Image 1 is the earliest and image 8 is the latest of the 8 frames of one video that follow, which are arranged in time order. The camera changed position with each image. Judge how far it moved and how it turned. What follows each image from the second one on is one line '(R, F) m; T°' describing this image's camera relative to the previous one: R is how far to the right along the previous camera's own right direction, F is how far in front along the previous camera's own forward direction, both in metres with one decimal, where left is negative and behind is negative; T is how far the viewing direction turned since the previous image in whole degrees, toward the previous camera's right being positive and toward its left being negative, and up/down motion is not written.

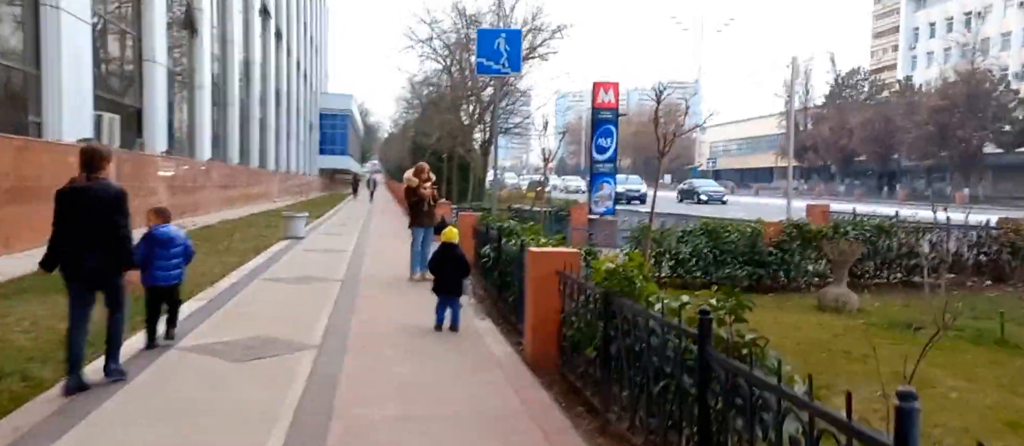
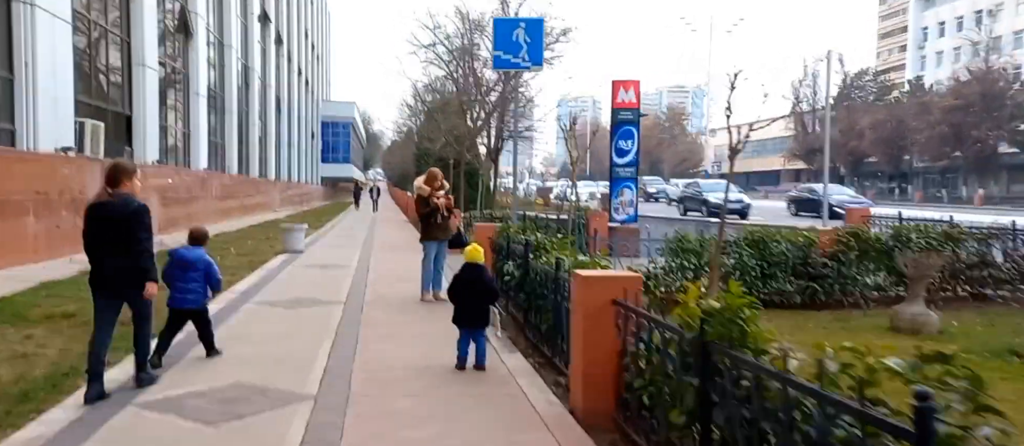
(-0.3, +1.3) m; 0°
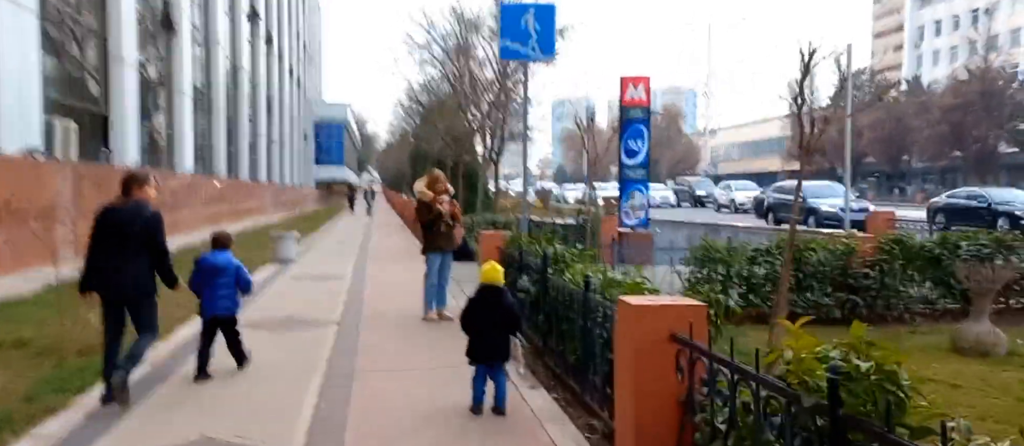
(-0.2, +1.0) m; 0°
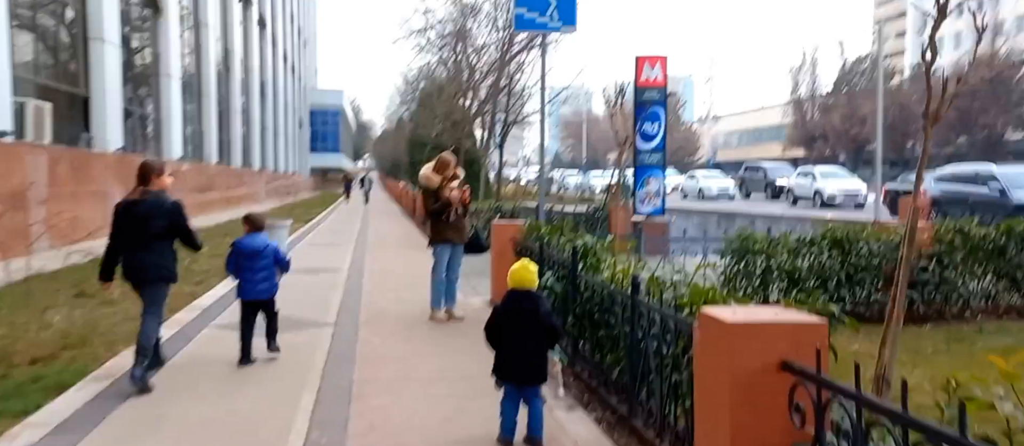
(-0.2, +1.1) m; 0°
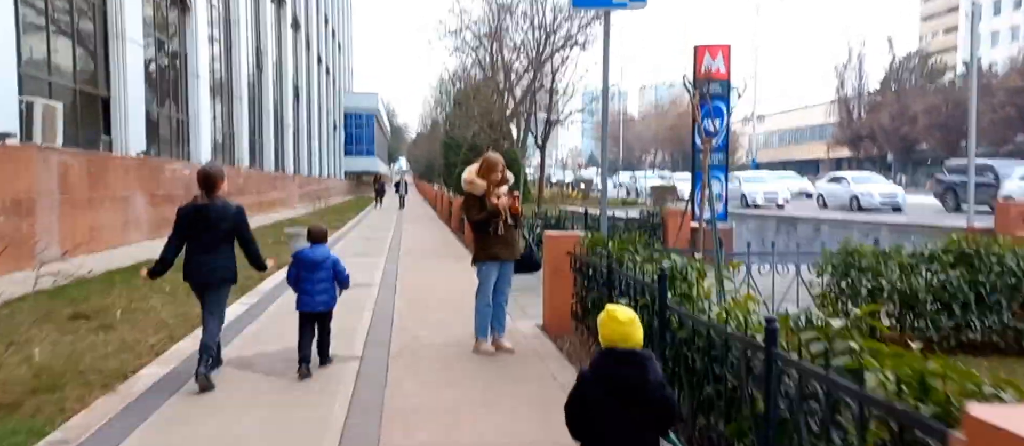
(-0.2, +1.4) m; -2°
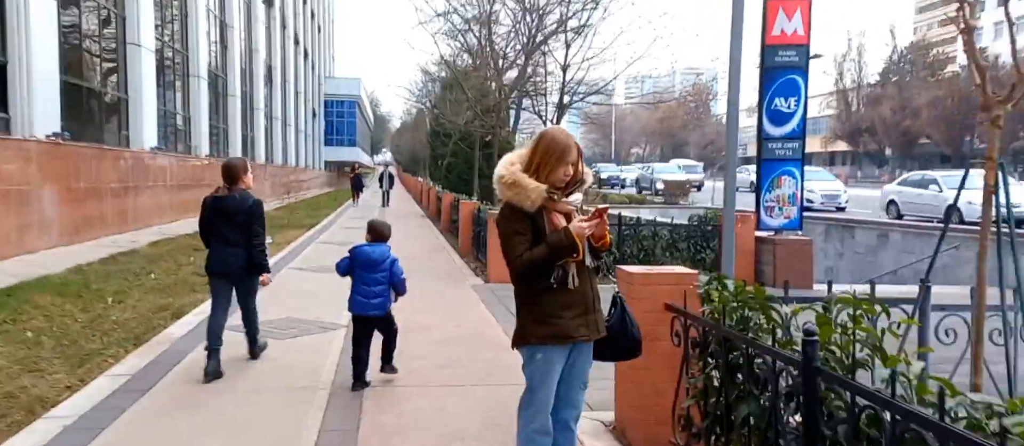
(-0.4, +3.4) m; +1°
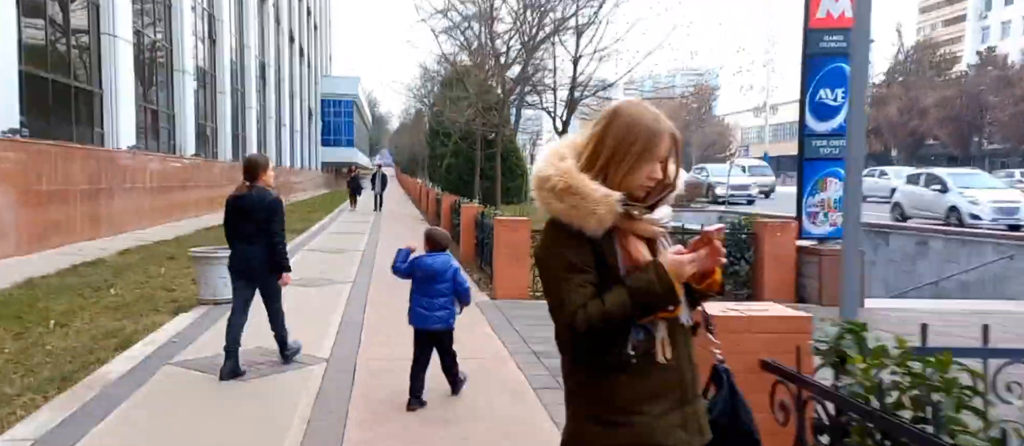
(-0.1, +1.3) m; 0°
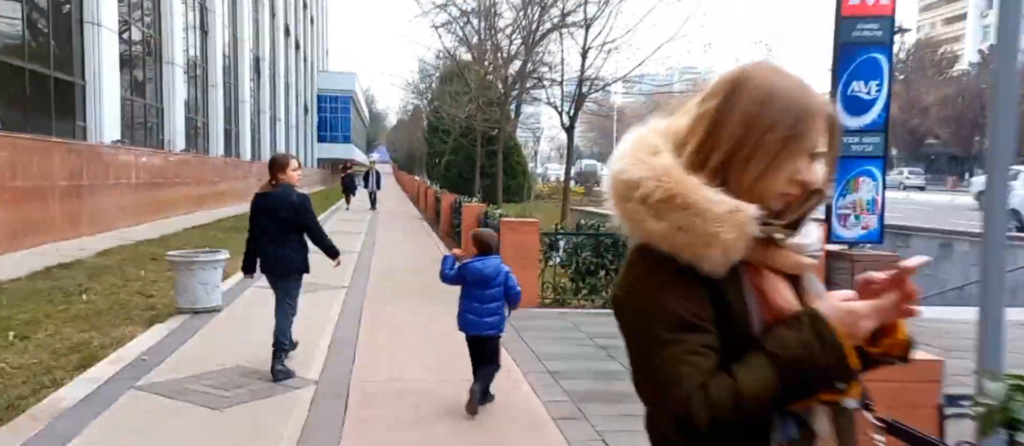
(-0.1, +0.7) m; 0°
